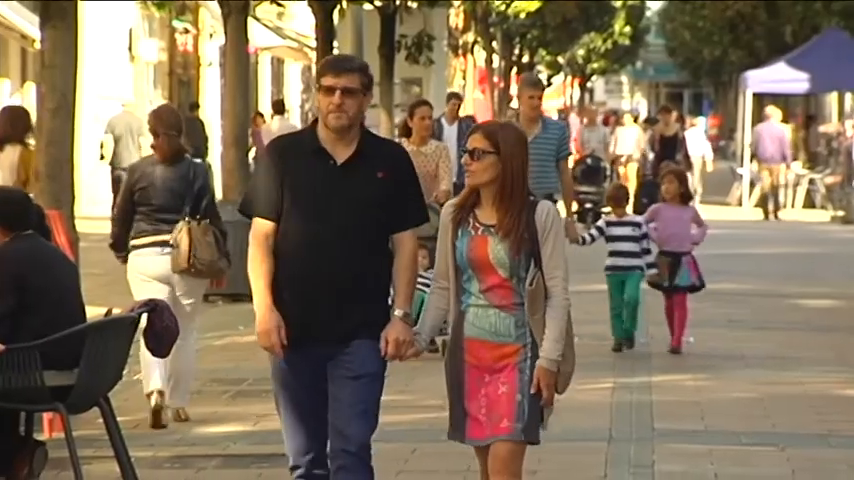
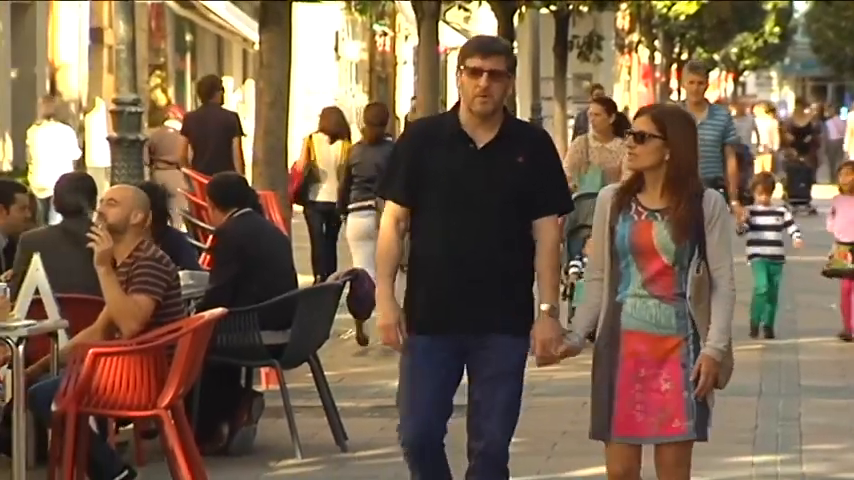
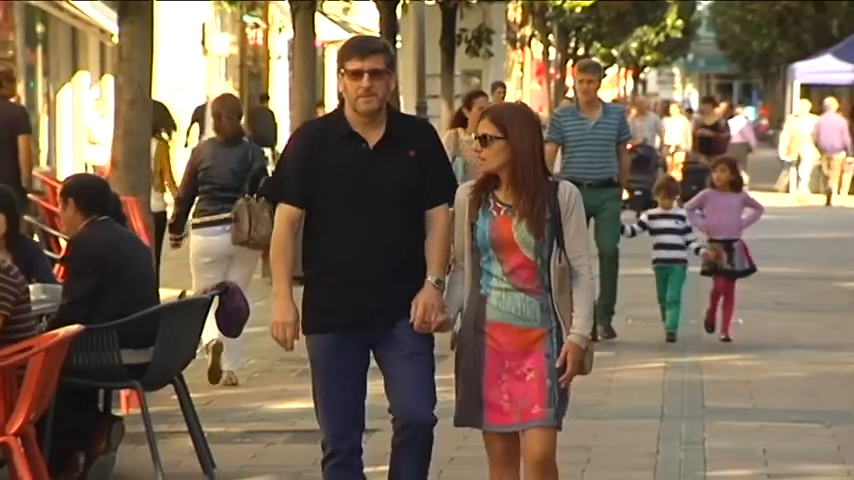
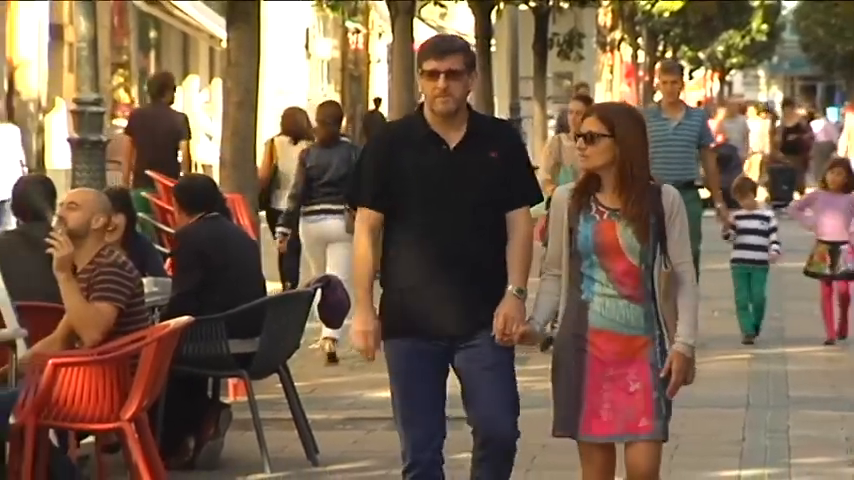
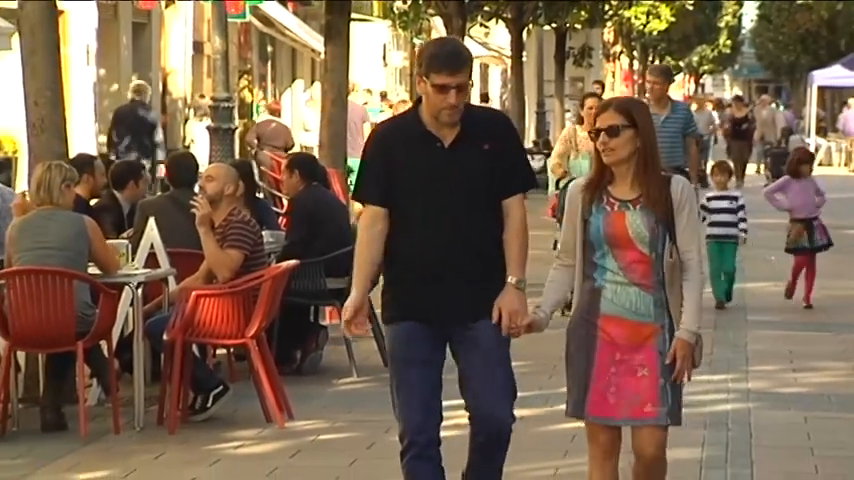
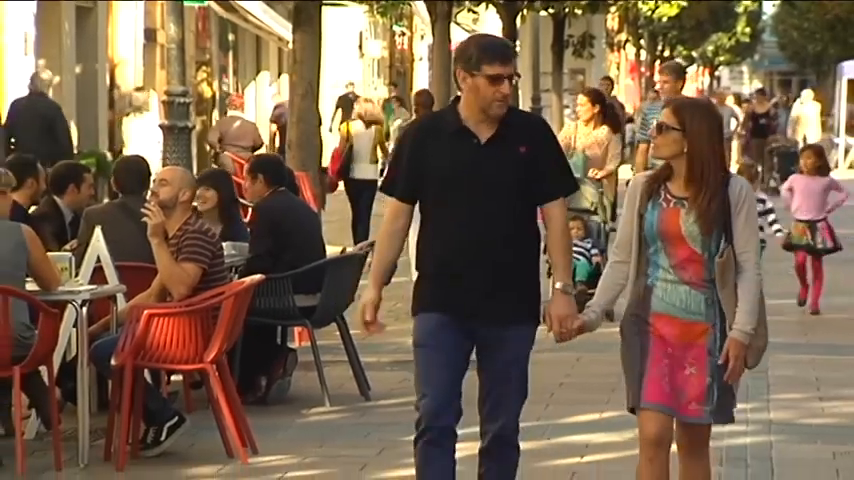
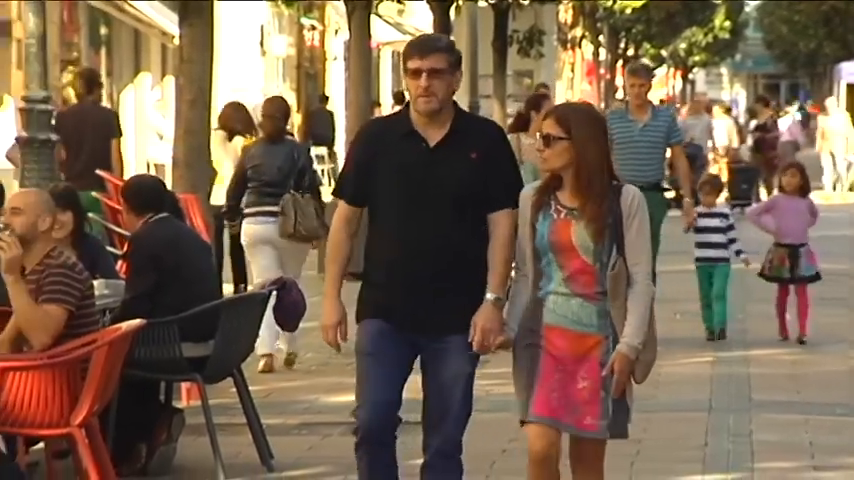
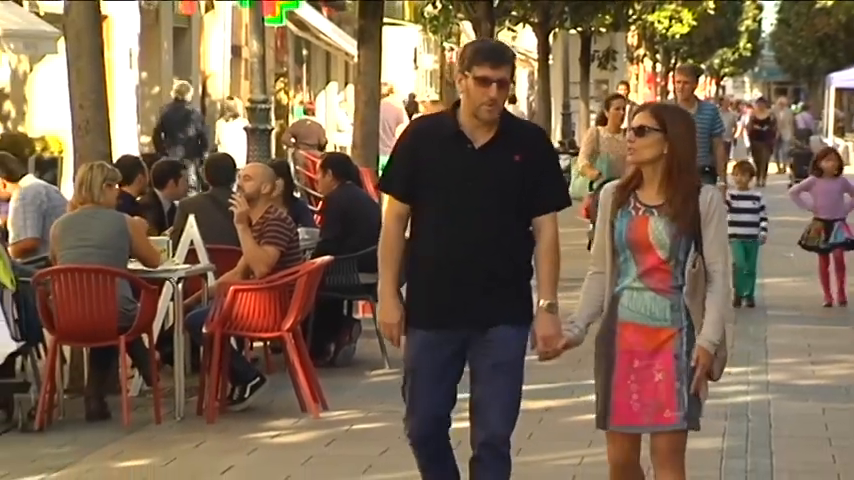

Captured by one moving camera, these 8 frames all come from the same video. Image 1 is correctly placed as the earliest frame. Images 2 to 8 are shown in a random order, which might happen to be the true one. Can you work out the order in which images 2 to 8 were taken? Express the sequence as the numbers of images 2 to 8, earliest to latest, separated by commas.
3, 7, 4, 2, 6, 5, 8
